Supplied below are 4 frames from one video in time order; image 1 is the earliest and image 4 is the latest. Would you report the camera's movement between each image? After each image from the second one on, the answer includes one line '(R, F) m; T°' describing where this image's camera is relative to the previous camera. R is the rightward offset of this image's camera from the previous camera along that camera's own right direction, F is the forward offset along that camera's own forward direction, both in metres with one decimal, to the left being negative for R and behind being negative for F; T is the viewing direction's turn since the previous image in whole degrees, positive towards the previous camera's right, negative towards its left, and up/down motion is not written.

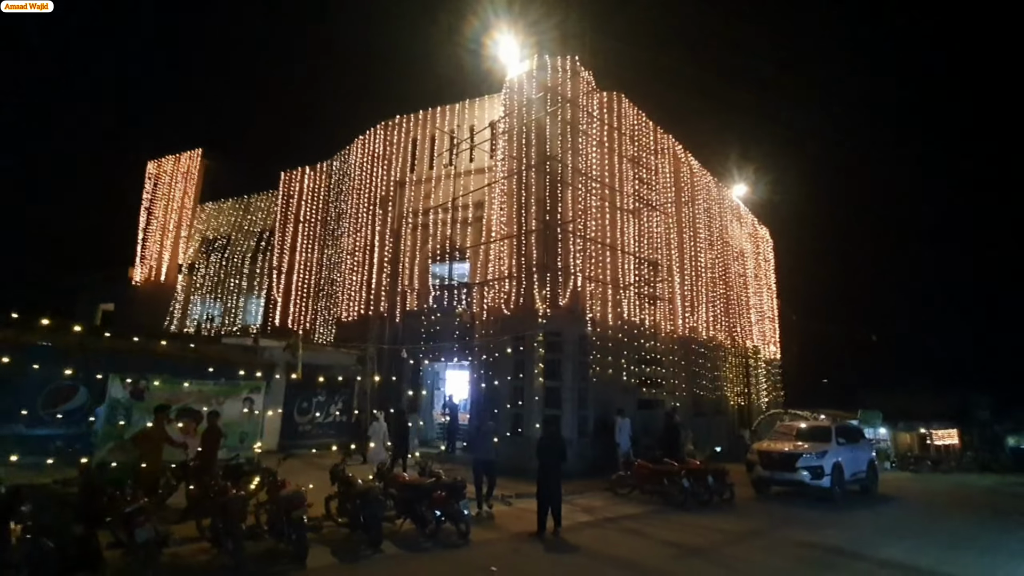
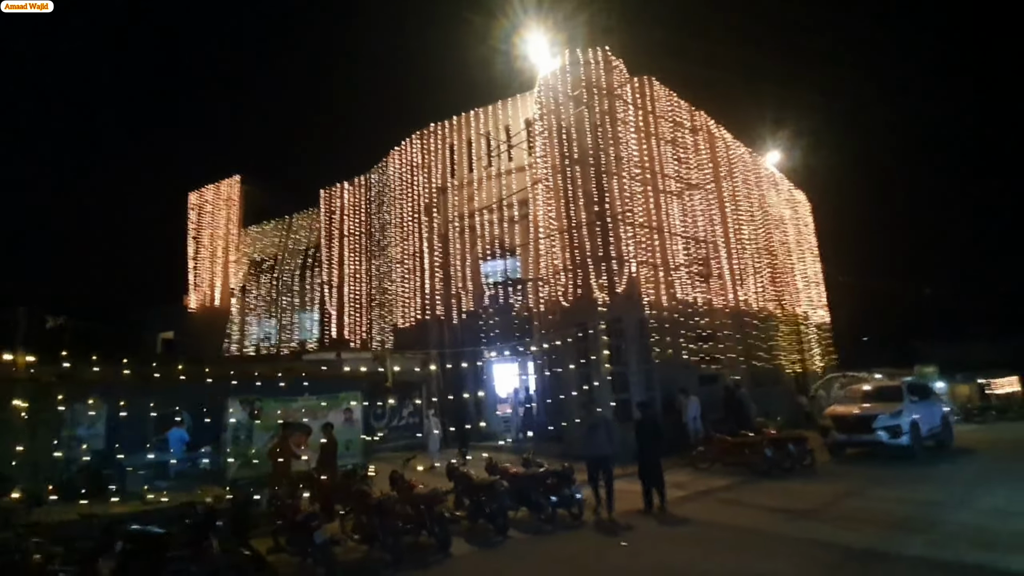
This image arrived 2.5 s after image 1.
(-0.8, -0.5) m; -2°
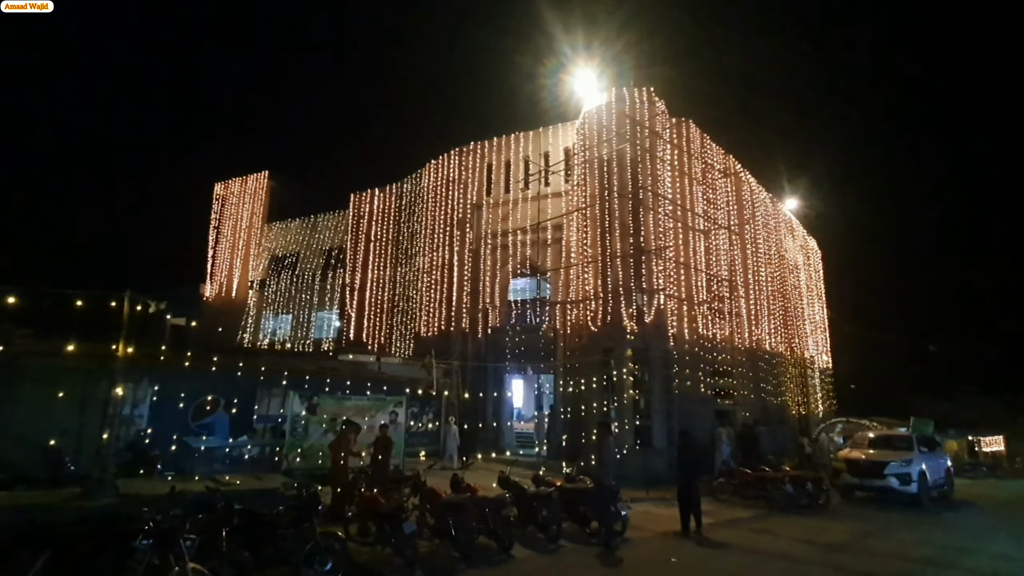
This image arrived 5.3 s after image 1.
(-1.0, -0.6) m; +1°
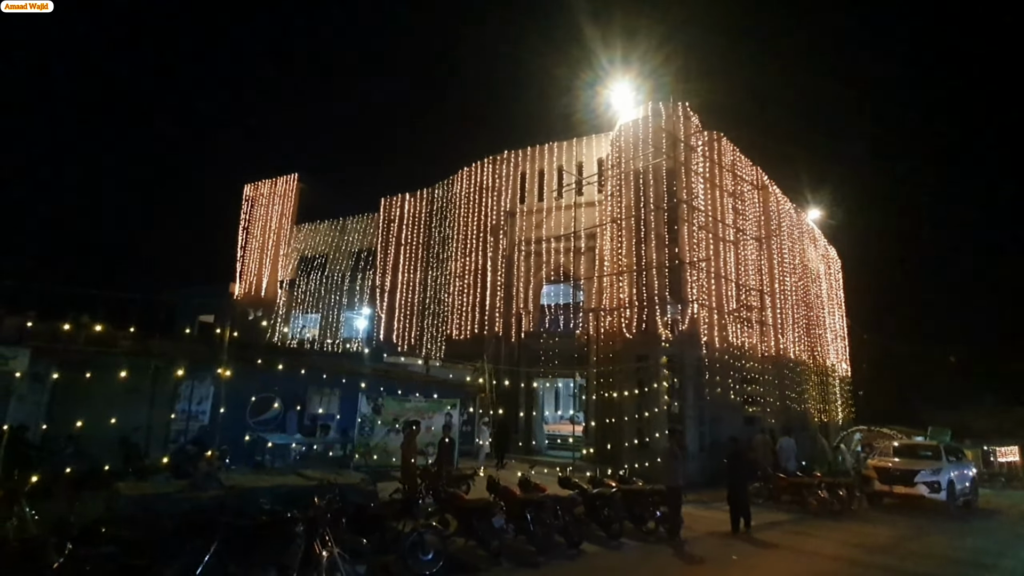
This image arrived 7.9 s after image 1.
(-0.9, -0.6) m; -1°
